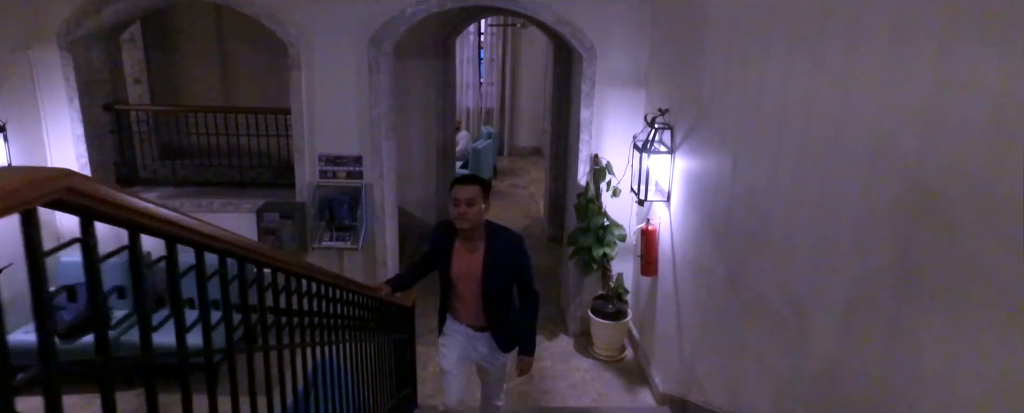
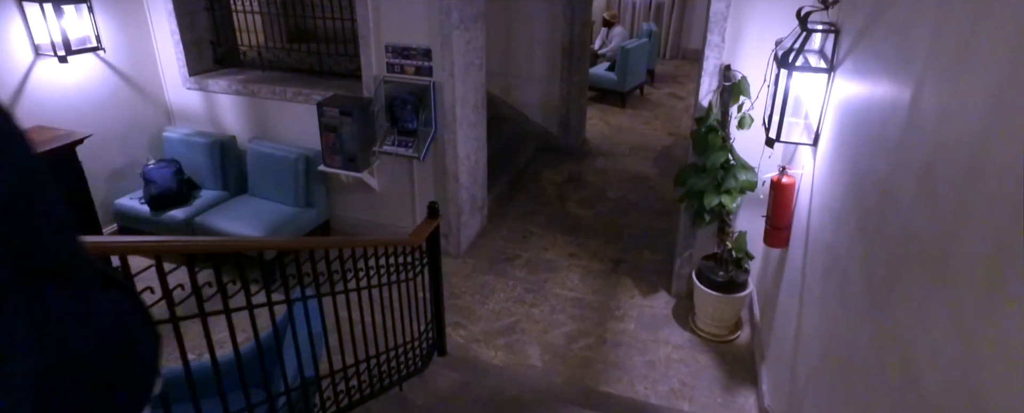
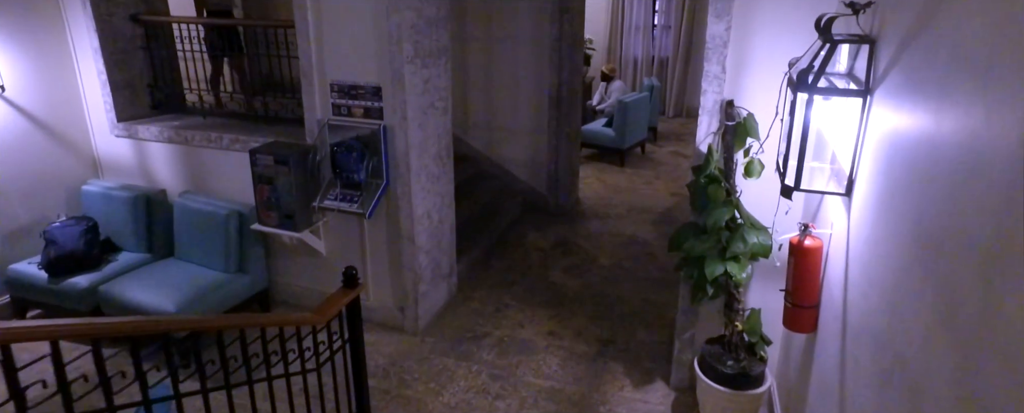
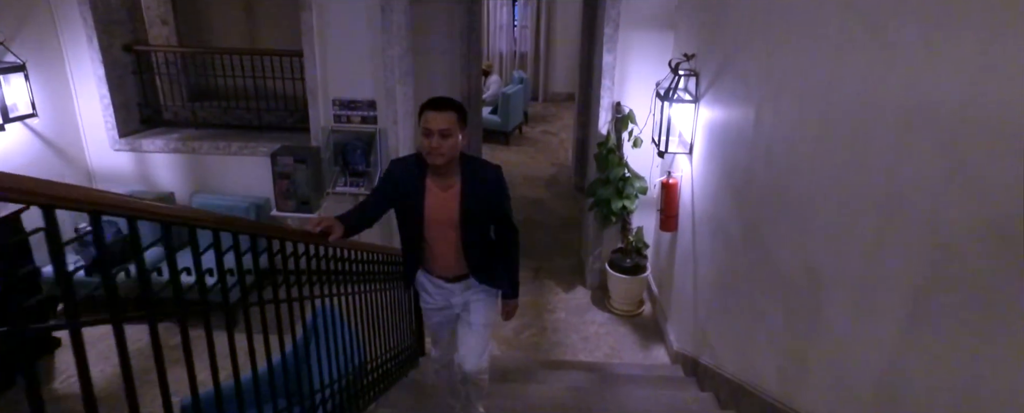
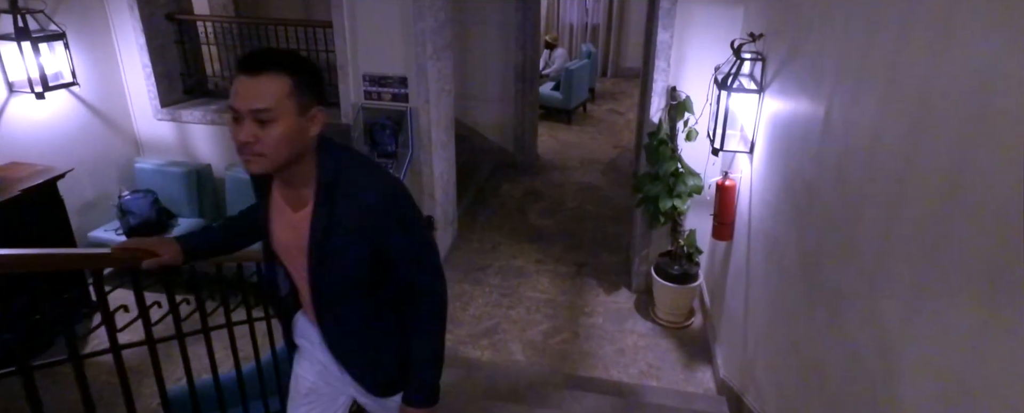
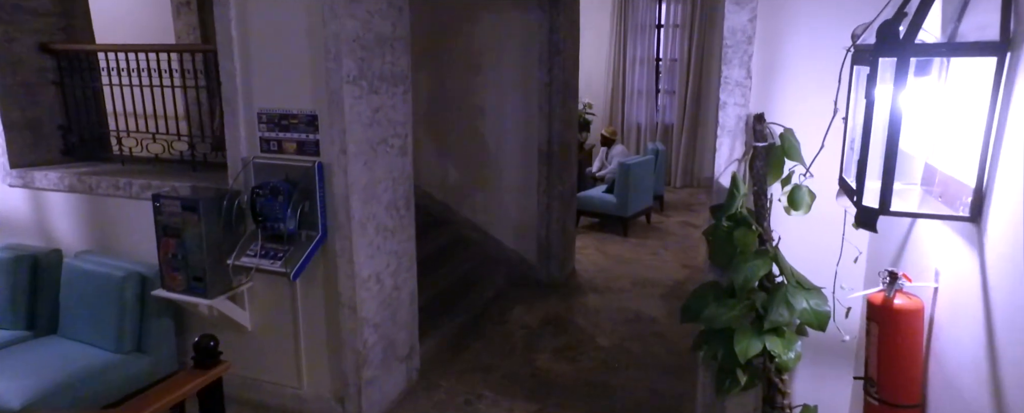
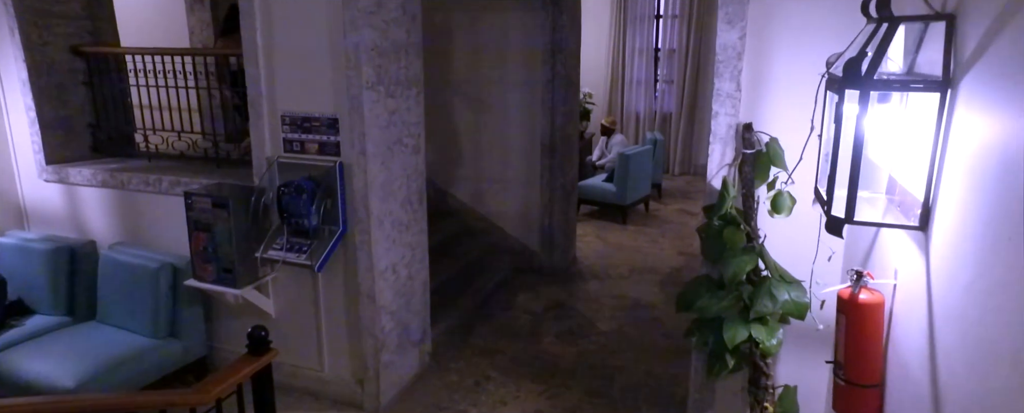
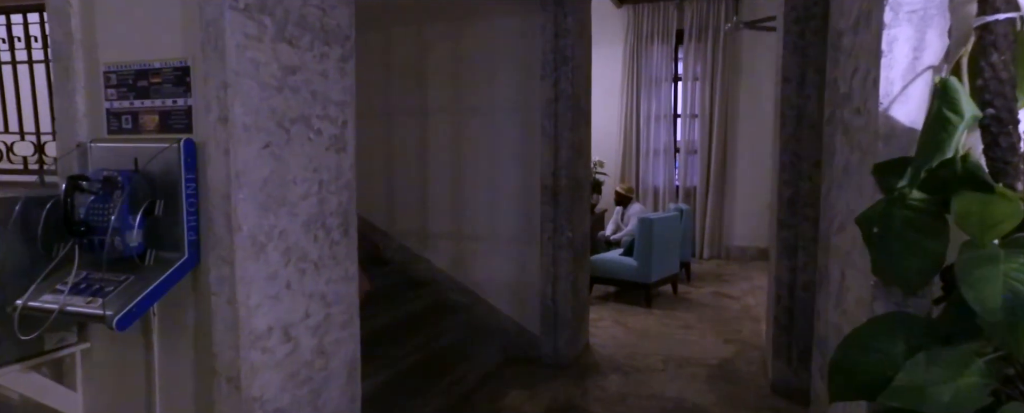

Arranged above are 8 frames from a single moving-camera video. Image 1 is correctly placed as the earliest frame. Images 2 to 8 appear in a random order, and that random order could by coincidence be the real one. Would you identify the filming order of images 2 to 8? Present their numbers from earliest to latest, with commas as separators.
4, 5, 2, 3, 7, 6, 8
